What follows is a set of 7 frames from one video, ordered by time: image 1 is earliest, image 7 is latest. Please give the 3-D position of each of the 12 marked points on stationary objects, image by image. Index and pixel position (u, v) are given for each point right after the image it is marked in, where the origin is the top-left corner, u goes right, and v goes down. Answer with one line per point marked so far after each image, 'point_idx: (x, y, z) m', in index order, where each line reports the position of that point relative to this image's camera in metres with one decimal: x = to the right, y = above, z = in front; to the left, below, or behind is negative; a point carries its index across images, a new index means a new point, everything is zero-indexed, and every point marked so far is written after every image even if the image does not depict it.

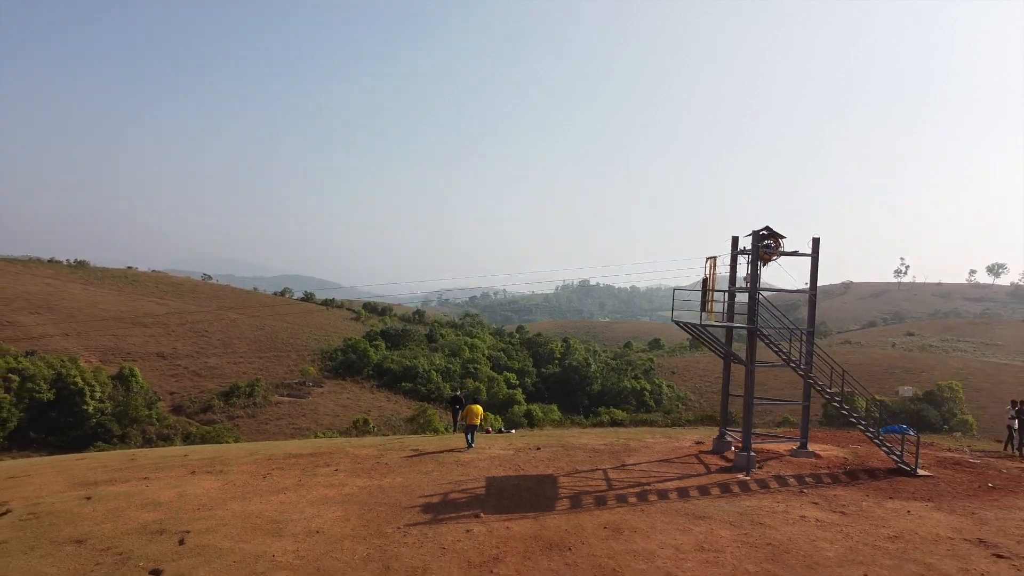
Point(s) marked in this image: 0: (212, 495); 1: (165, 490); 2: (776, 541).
0: (-4.7, -3.3, +8.3) m
1: (-5.7, -3.3, +8.6) m
2: (+3.1, -3.0, +6.2) m
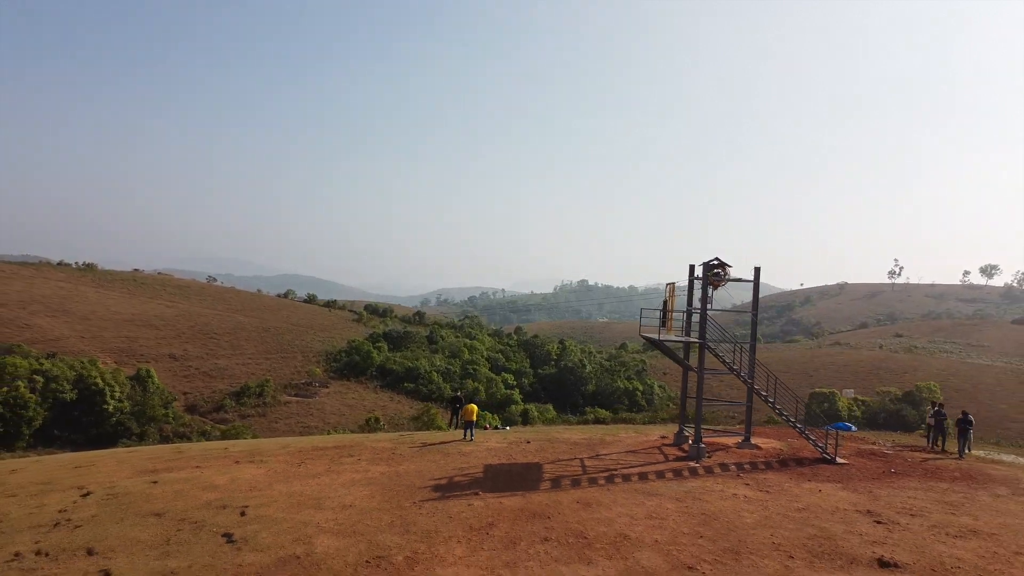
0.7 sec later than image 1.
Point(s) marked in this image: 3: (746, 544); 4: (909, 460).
0: (-4.8, -3.7, +10.0) m
1: (-5.9, -3.7, +10.3) m
2: (+3.0, -3.4, +7.9) m
3: (+3.2, -3.5, +7.1) m
4: (+7.6, -3.3, +9.9) m
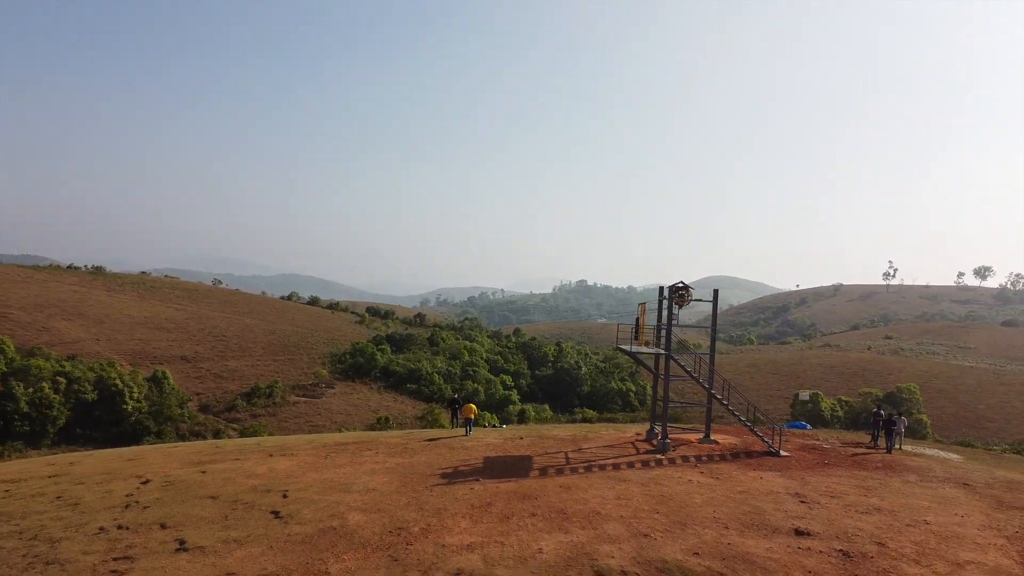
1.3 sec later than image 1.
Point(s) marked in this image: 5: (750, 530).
0: (-5.0, -4.1, +11.8) m
1: (-6.0, -4.2, +12.1) m
2: (+2.9, -3.9, +9.7) m
3: (+3.1, -4.0, +8.9) m
4: (+7.5, -3.8, +11.7) m
5: (+4.0, -4.0, +8.6) m
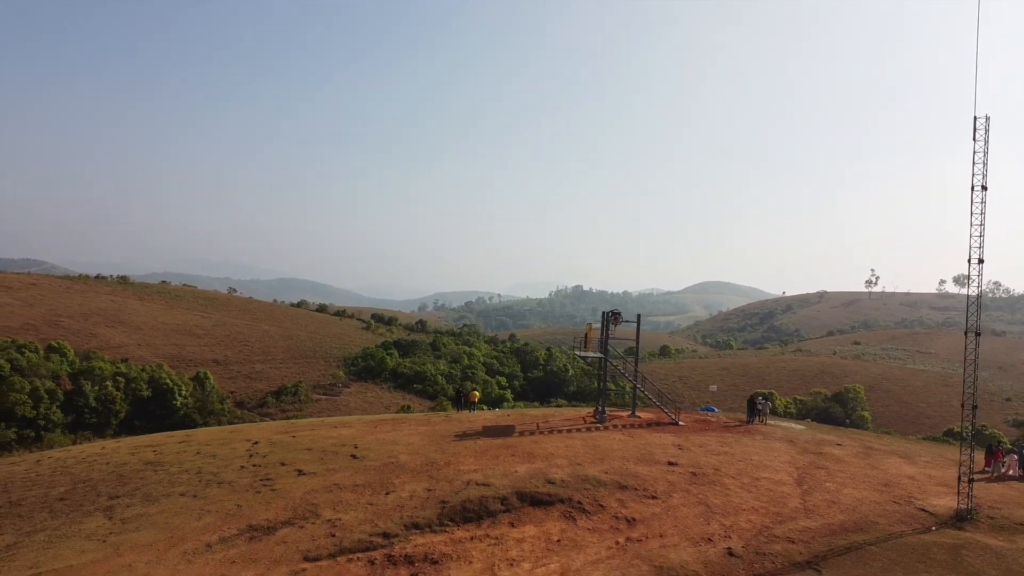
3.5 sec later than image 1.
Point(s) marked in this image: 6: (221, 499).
0: (-5.3, -5.0, +17.5) m
1: (-6.3, -5.0, +17.8) m
2: (+2.6, -4.7, +15.5) m
3: (+2.8, -4.8, +14.7) m
4: (+7.1, -4.6, +17.4) m
5: (+3.6, -4.9, +14.4) m
6: (-7.7, -5.6, +13.7) m
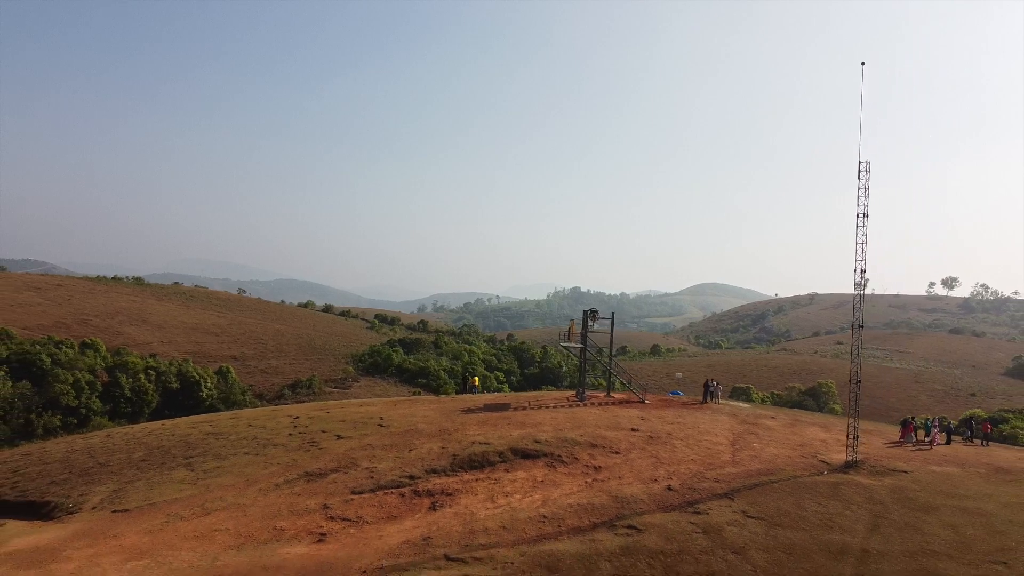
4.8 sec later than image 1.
0: (-5.5, -5.0, +21.2) m
1: (-6.5, -5.1, +21.5) m
2: (+2.4, -4.8, +19.2) m
3: (+2.6, -4.9, +18.4) m
4: (+7.0, -4.7, +21.2) m
5: (+3.5, -5.0, +18.1) m
6: (-7.9, -5.7, +17.3) m
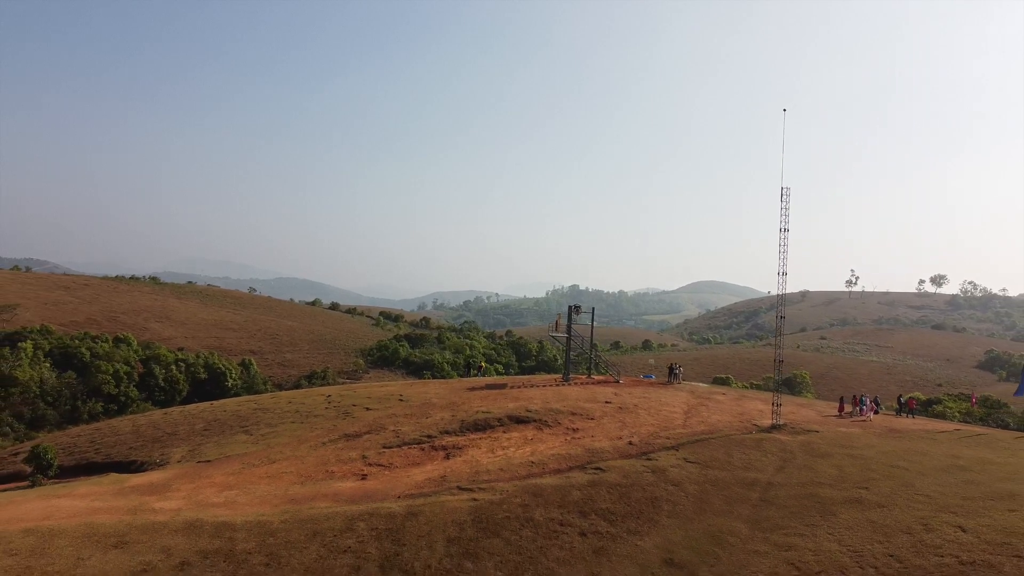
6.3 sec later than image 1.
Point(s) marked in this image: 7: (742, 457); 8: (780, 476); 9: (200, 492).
0: (-5.6, -5.0, +25.3) m
1: (-6.7, -5.1, +25.6) m
2: (+2.2, -4.8, +23.3) m
3: (+2.4, -4.9, +22.5) m
4: (+6.8, -4.7, +25.3) m
5: (+3.3, -4.9, +22.3) m
6: (-8.0, -5.6, +21.5) m
7: (+7.9, -5.8, +17.6) m
8: (+8.6, -6.0, +16.5) m
9: (-9.8, -6.4, +16.2) m
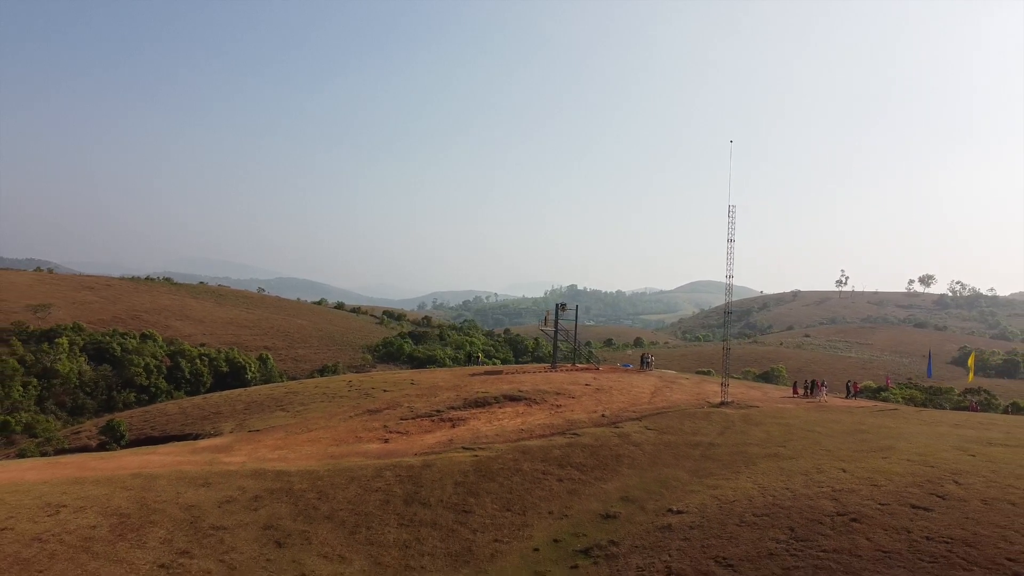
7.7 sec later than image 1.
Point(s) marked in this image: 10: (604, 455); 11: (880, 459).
0: (-5.9, -5.0, +29.4) m
1: (-6.9, -5.1, +29.7) m
2: (+2.0, -4.8, +27.5) m
3: (+2.2, -4.9, +26.6) m
4: (+6.5, -4.7, +29.4) m
5: (+3.0, -5.0, +26.4) m
6: (-8.3, -5.7, +25.6) m
7: (+7.6, -5.8, +21.7) m
8: (+8.4, -6.1, +20.6) m
9: (-10.1, -6.5, +20.2) m
10: (+3.5, -6.4, +19.6) m
11: (+12.4, -5.8, +17.2) m
